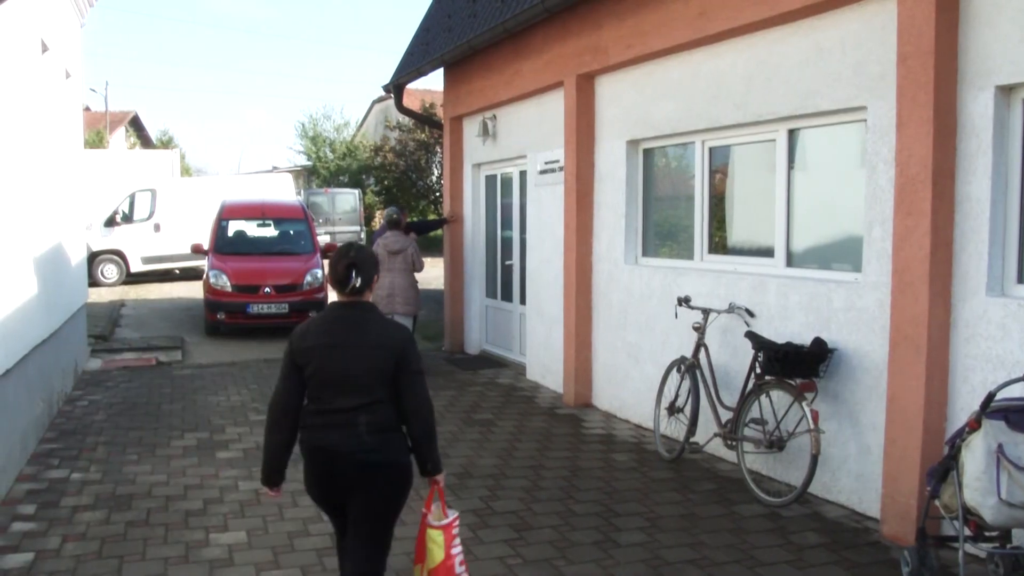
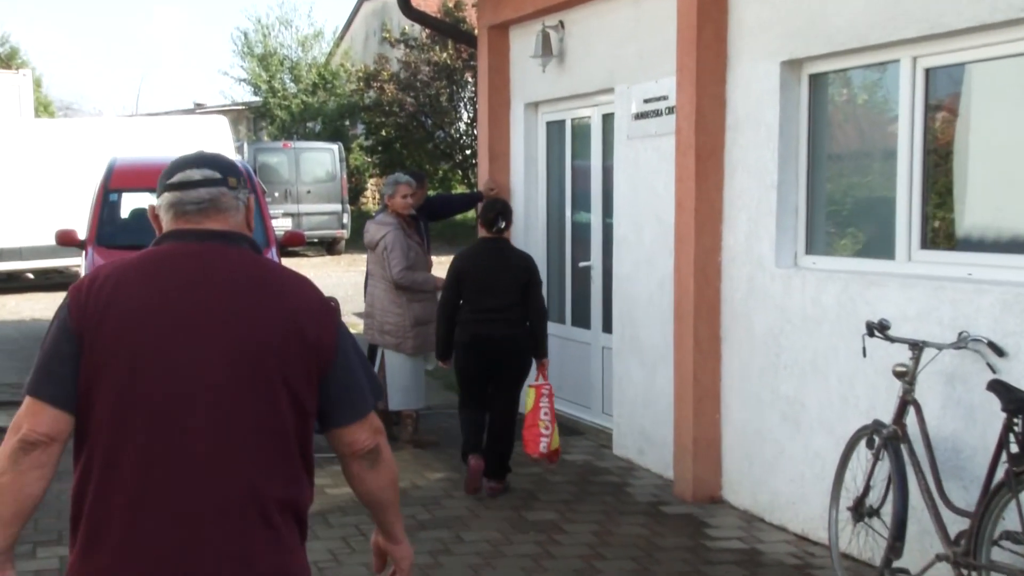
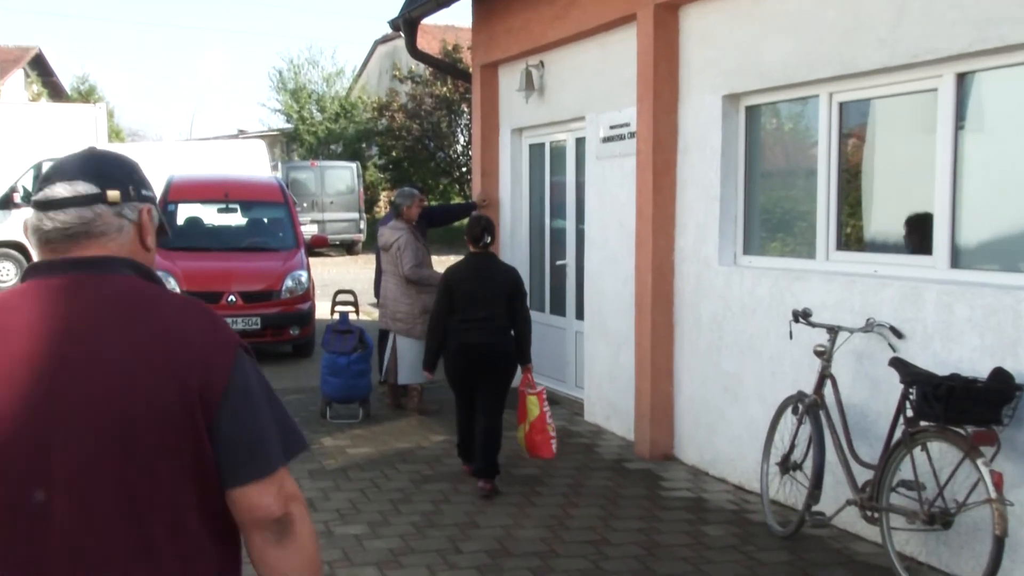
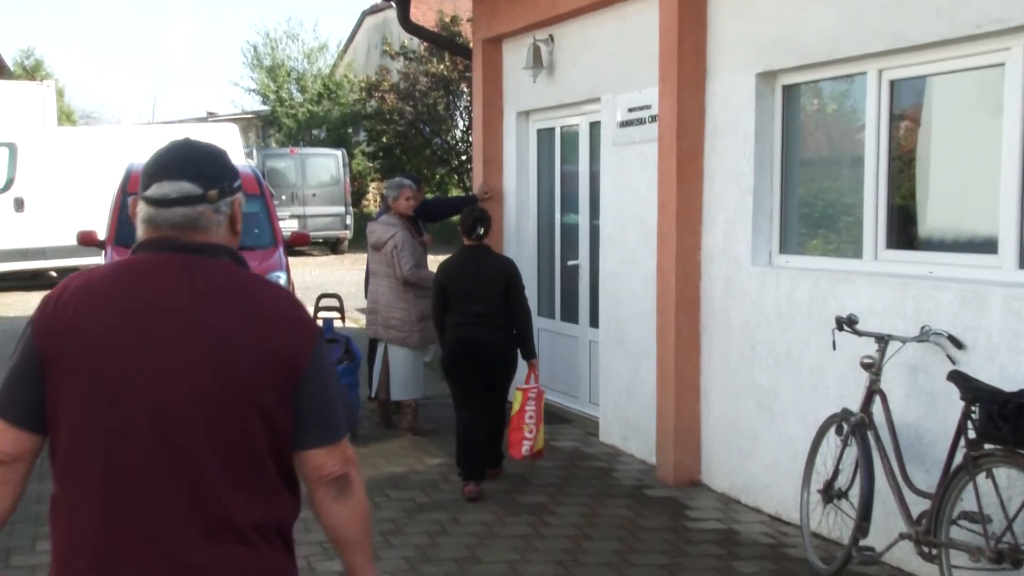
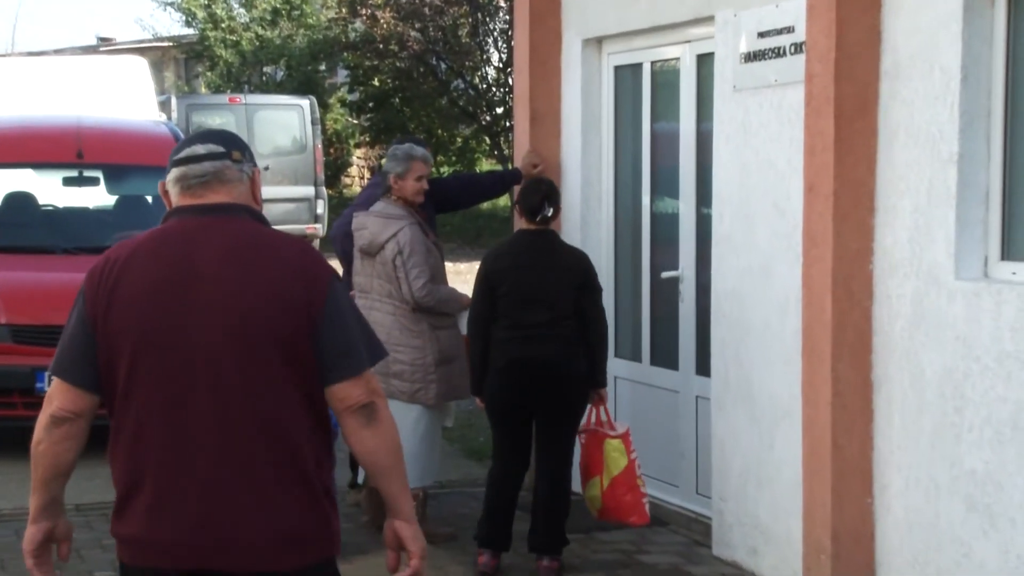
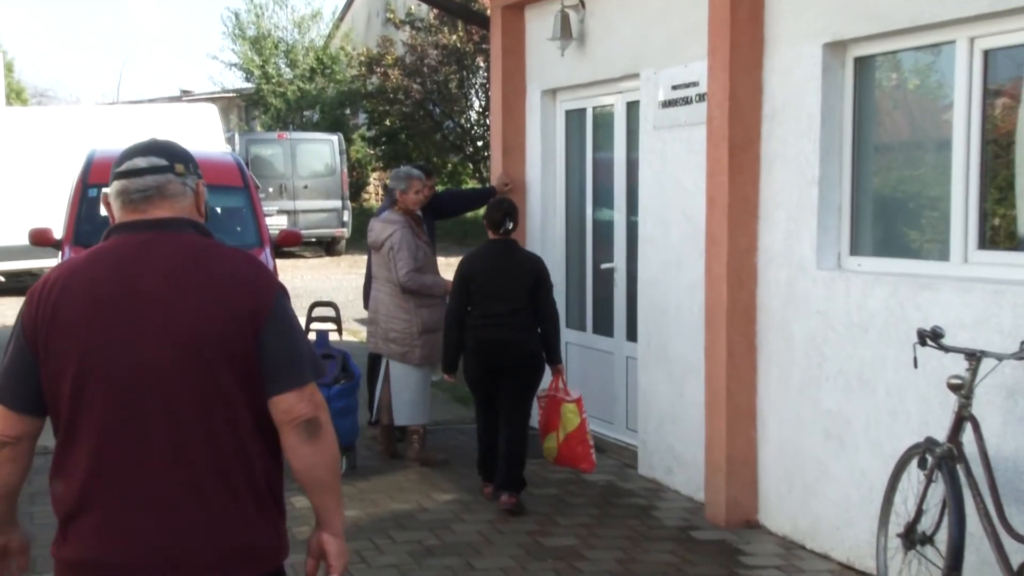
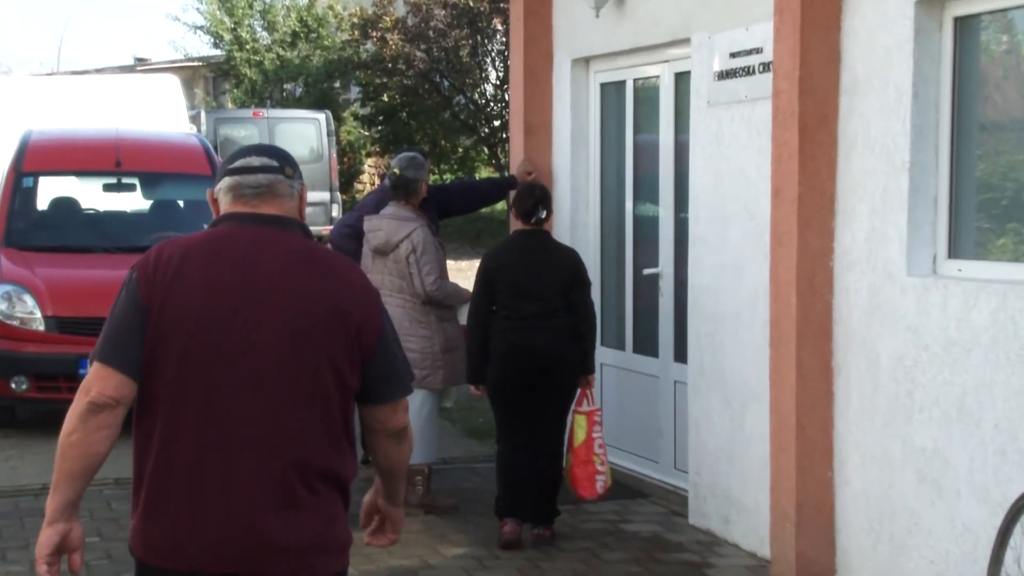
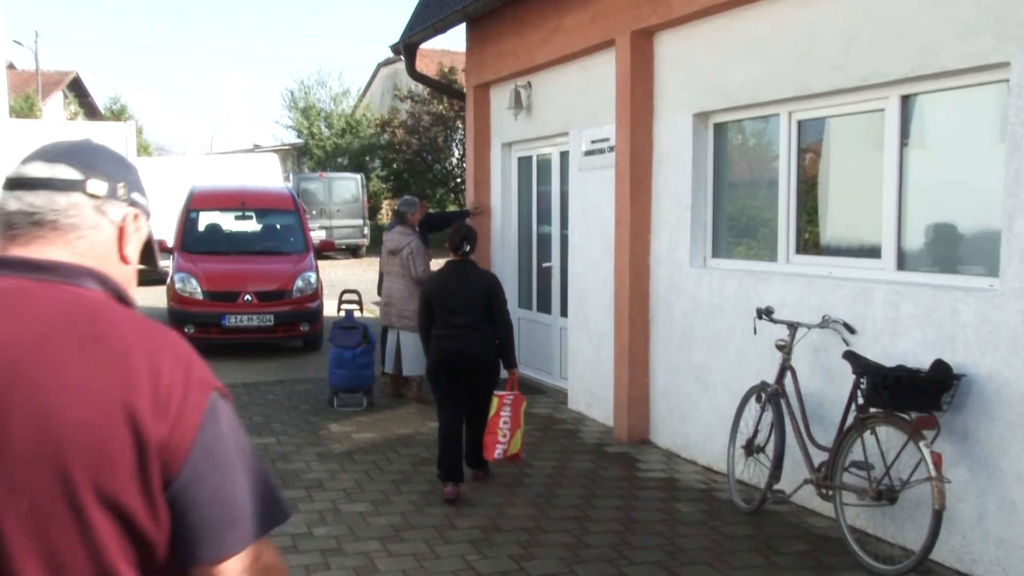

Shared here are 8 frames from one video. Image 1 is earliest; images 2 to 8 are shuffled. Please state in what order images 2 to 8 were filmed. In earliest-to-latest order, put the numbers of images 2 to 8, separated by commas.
8, 3, 4, 2, 6, 7, 5
